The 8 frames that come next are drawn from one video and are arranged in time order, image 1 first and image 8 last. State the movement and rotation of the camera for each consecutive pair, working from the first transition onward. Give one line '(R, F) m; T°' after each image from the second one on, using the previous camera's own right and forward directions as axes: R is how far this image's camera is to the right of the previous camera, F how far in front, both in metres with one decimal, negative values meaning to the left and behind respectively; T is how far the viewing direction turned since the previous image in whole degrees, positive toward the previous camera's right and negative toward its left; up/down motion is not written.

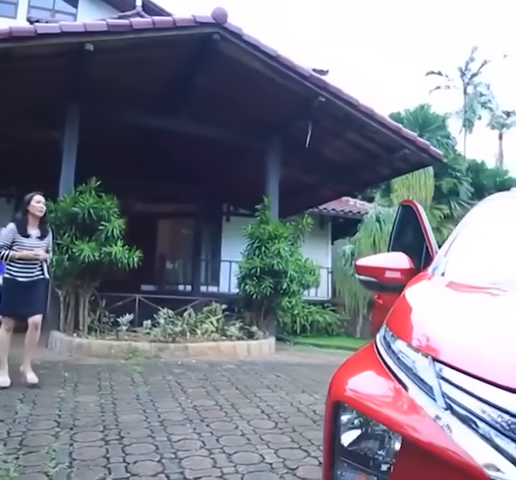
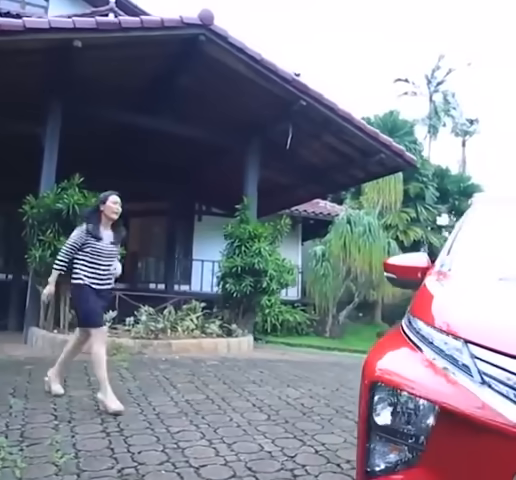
(-0.2, -0.1) m; +4°
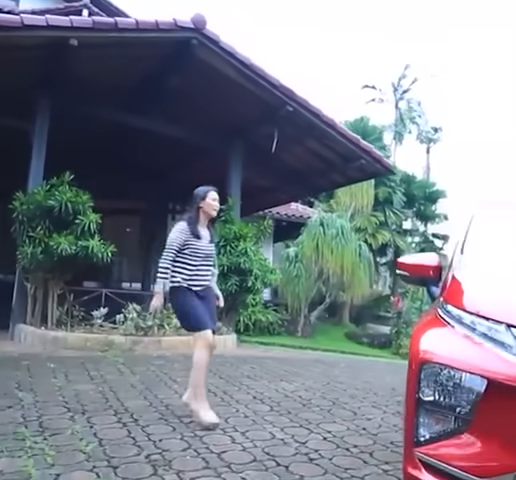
(-0.3, -0.2) m; +4°
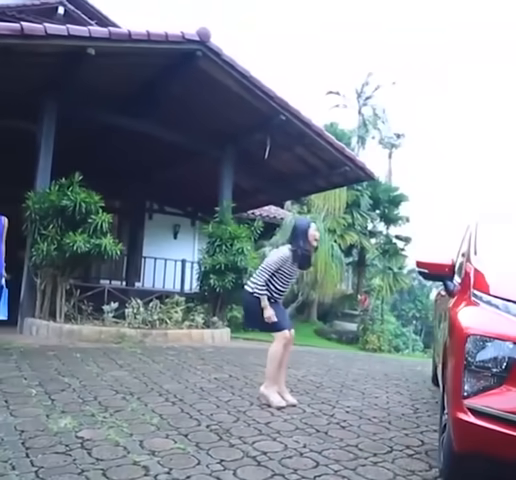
(-0.6, -0.5) m; +5°
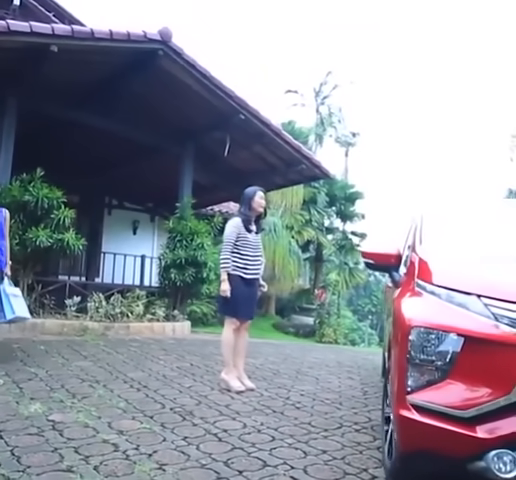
(0.0, -0.3) m; +4°
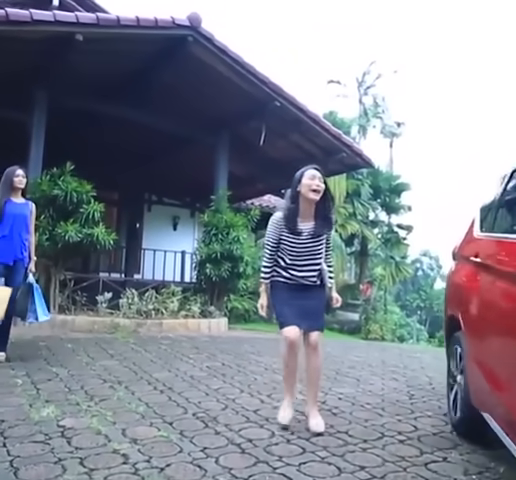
(+0.1, +0.4) m; -5°
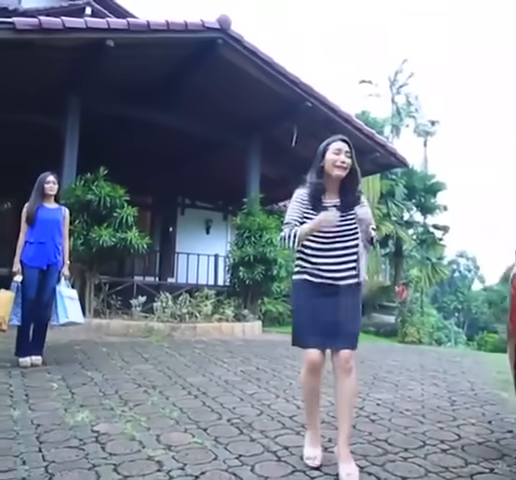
(0.0, +0.1) m; -3°
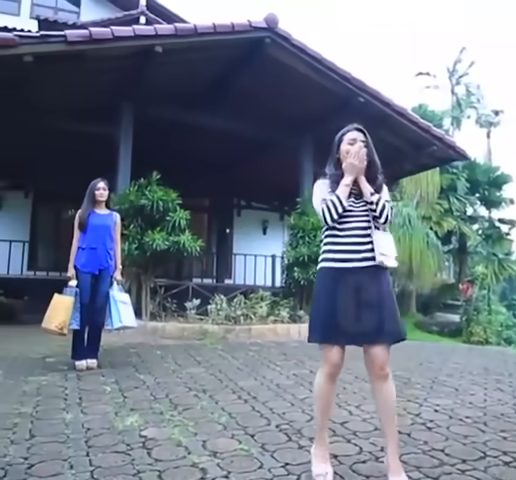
(+0.1, +0.1) m; -6°
